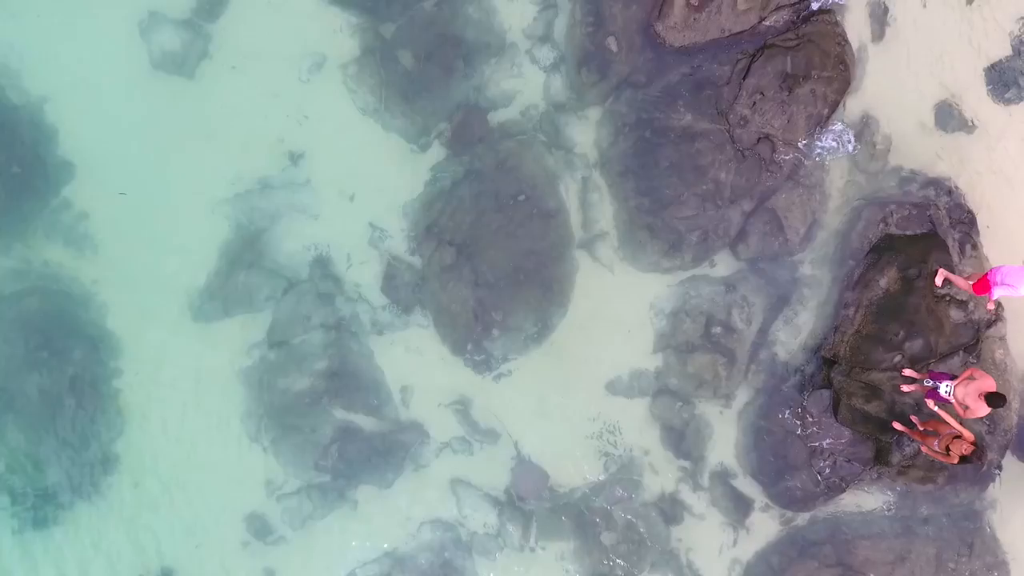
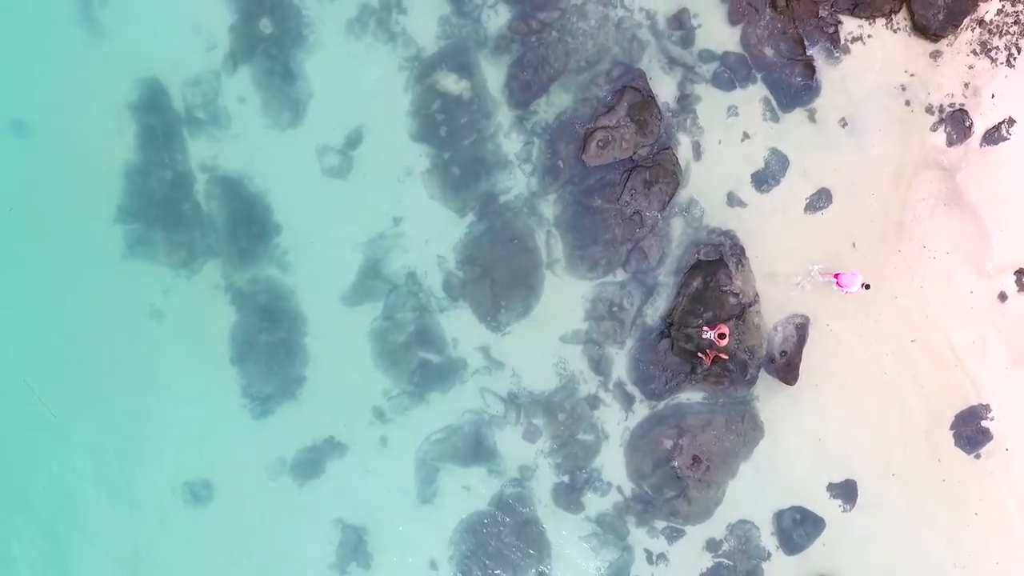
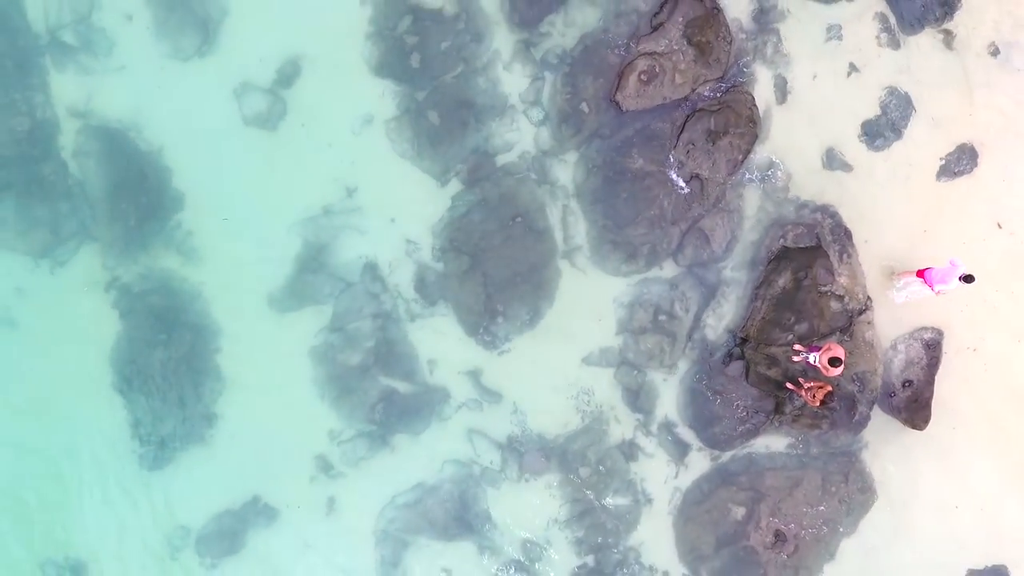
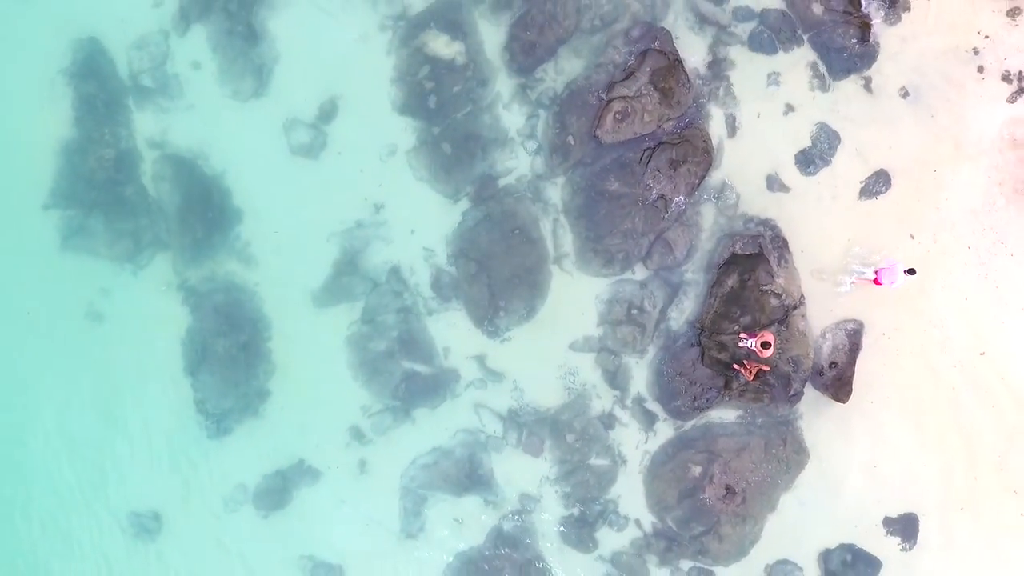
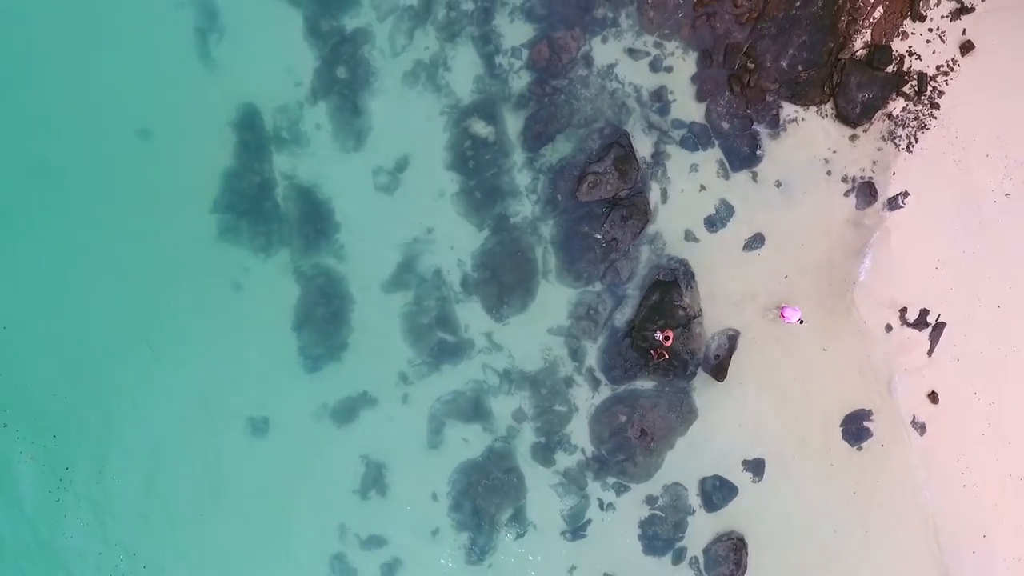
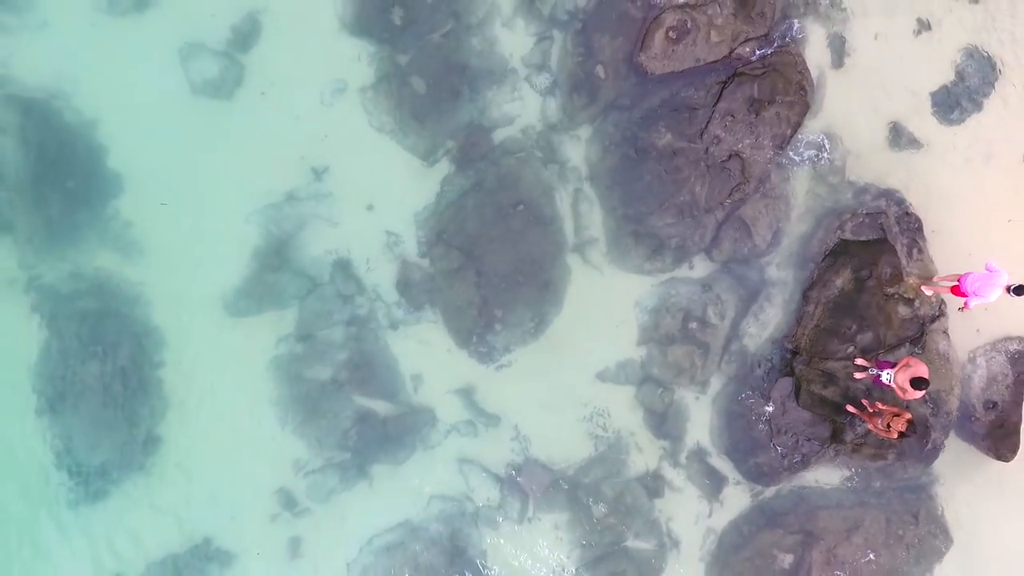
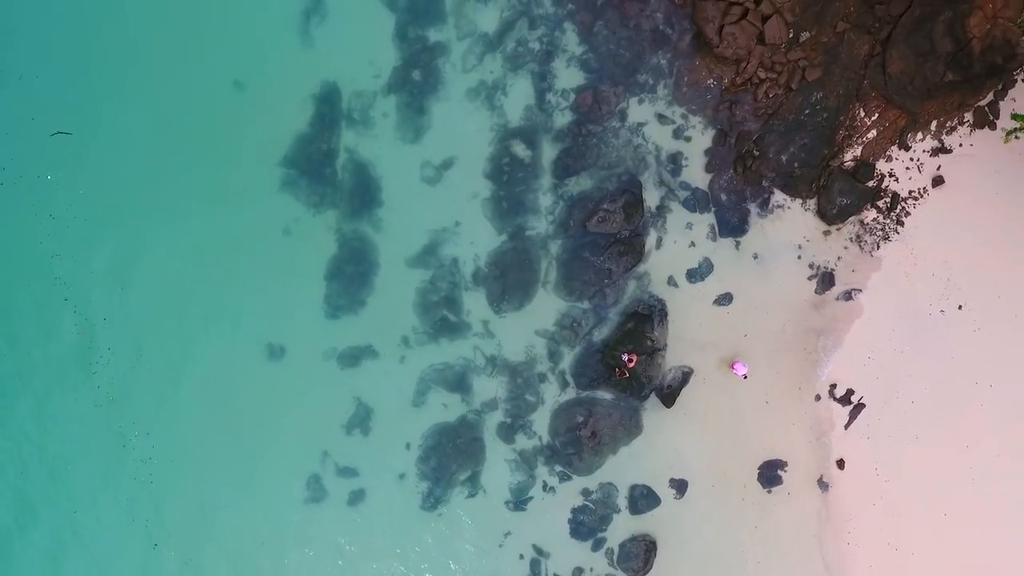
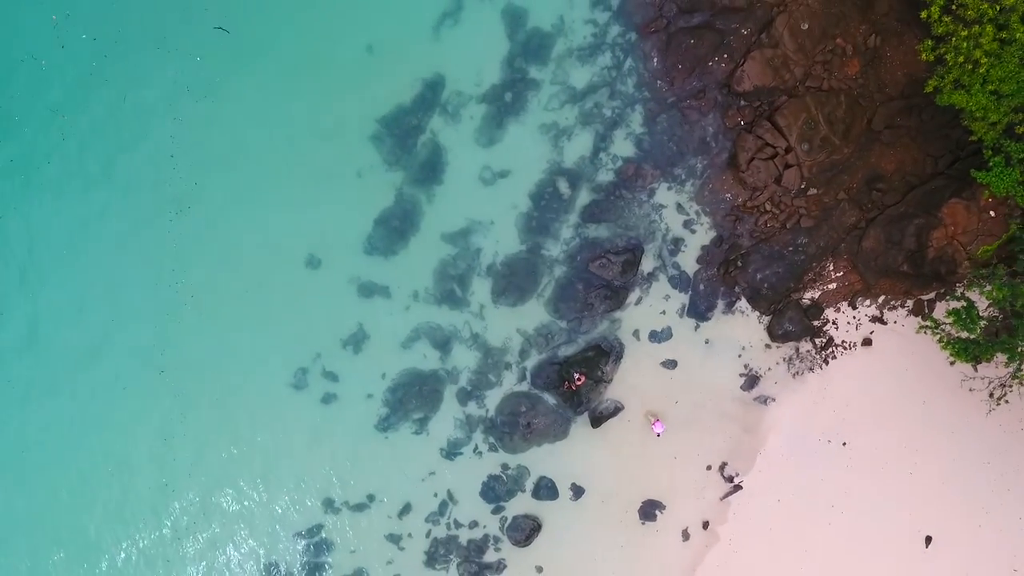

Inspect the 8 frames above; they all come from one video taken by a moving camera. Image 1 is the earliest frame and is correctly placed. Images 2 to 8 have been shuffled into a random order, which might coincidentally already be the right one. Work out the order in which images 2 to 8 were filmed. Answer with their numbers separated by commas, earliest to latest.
6, 3, 4, 2, 5, 7, 8
